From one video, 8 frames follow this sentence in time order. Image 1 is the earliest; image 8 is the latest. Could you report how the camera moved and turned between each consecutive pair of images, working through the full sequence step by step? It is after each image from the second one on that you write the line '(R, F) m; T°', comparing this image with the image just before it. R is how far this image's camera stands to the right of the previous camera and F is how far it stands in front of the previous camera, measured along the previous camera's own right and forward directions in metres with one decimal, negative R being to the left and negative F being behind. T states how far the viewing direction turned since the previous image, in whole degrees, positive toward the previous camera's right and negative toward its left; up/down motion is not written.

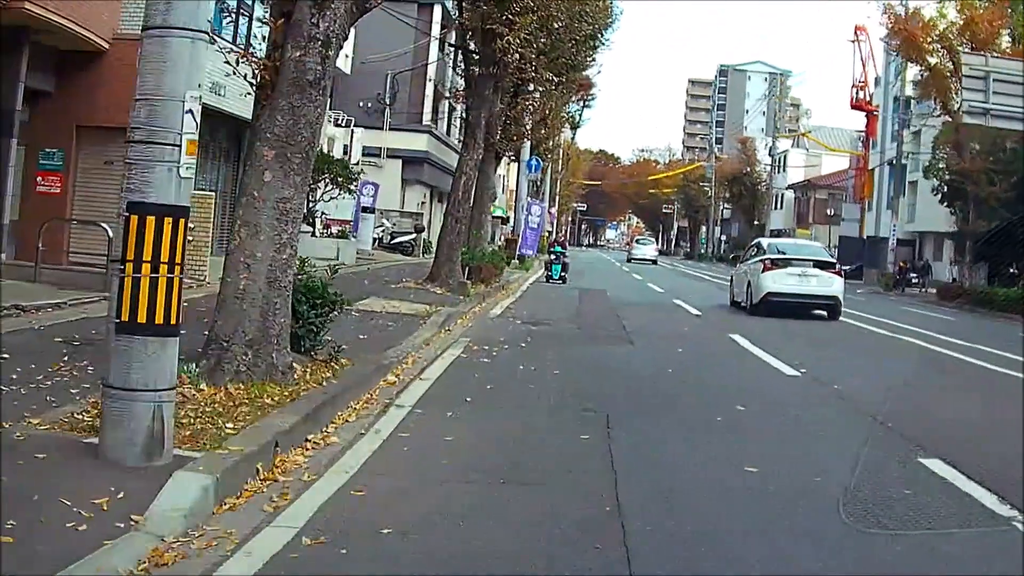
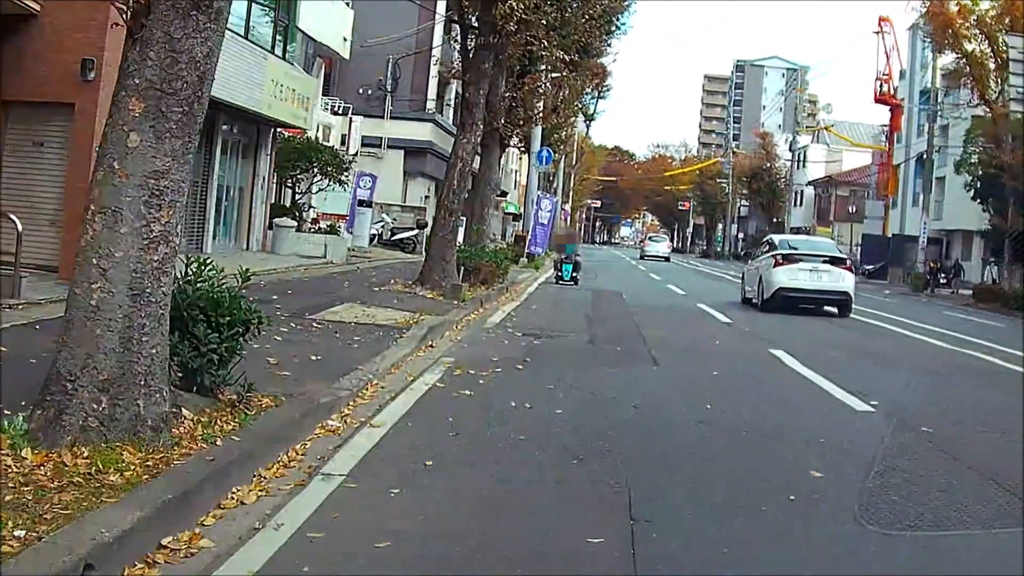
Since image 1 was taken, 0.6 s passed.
(+0.2, +2.7) m; -1°
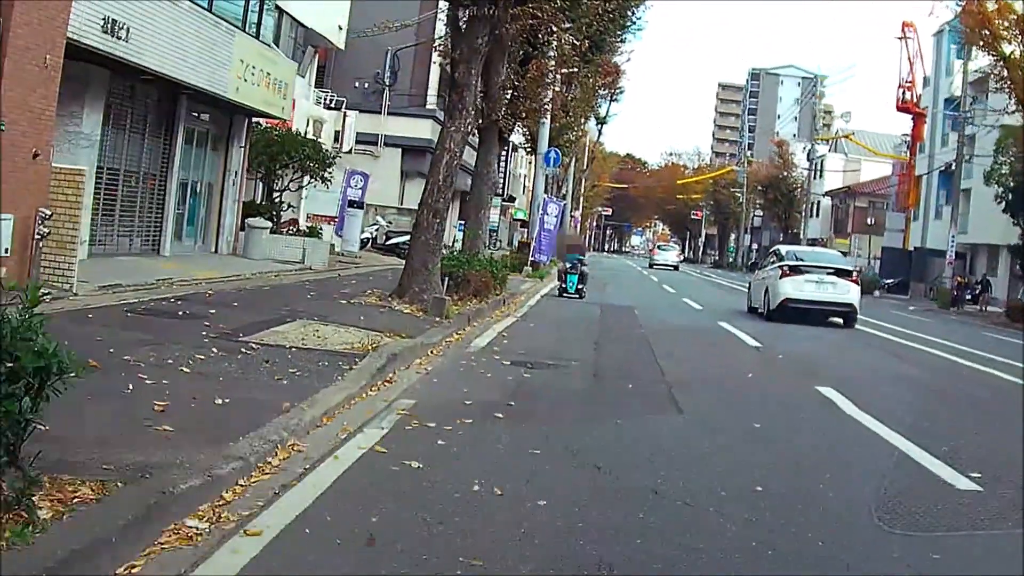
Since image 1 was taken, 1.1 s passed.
(+0.2, +2.6) m; -1°
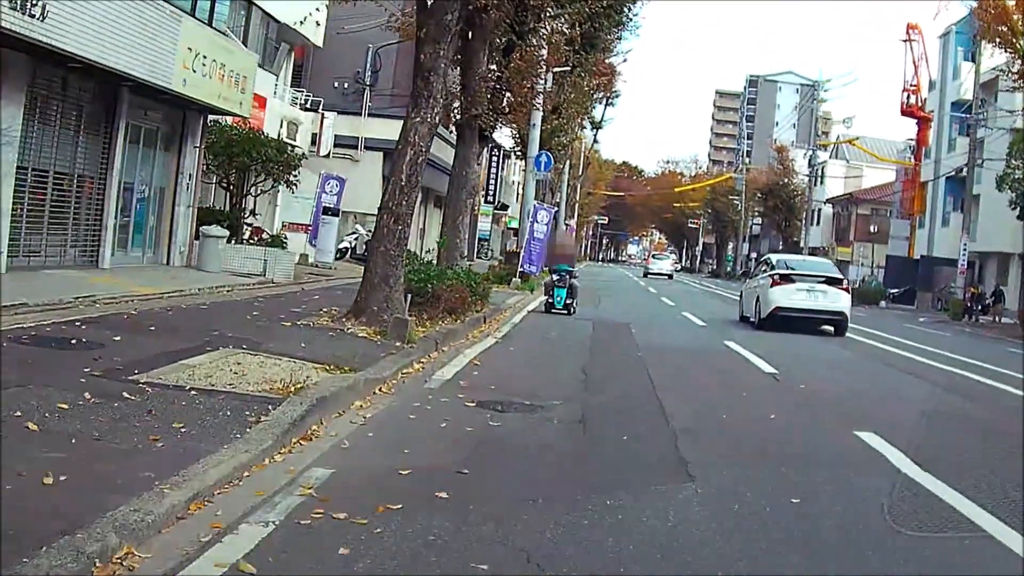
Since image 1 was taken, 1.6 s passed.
(+0.3, +2.1) m; 0°
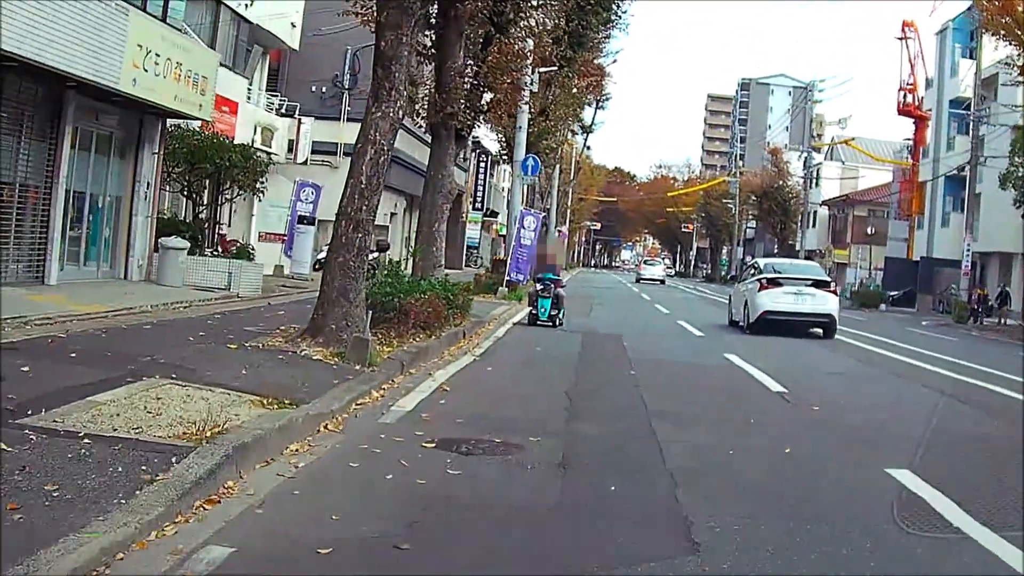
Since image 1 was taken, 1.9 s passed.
(+0.2, +1.4) m; 0°
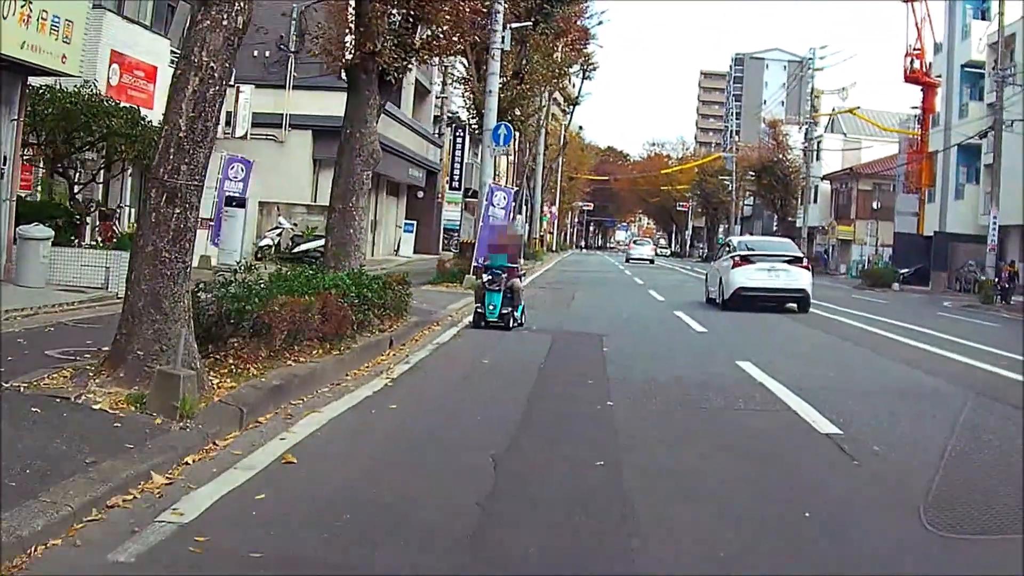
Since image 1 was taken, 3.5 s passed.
(+0.6, +3.8) m; 0°
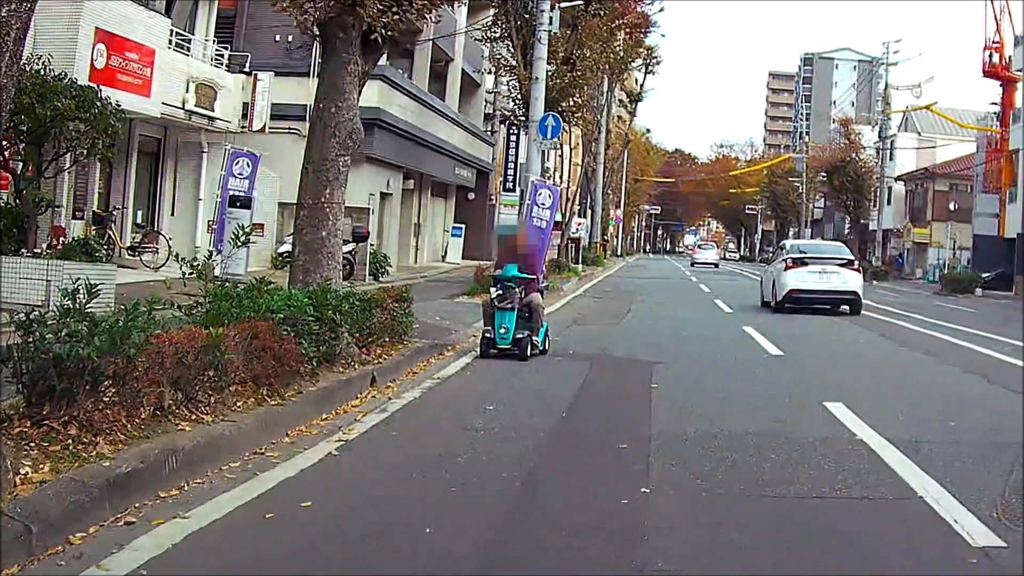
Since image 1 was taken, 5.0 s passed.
(+0.4, +2.7) m; -4°
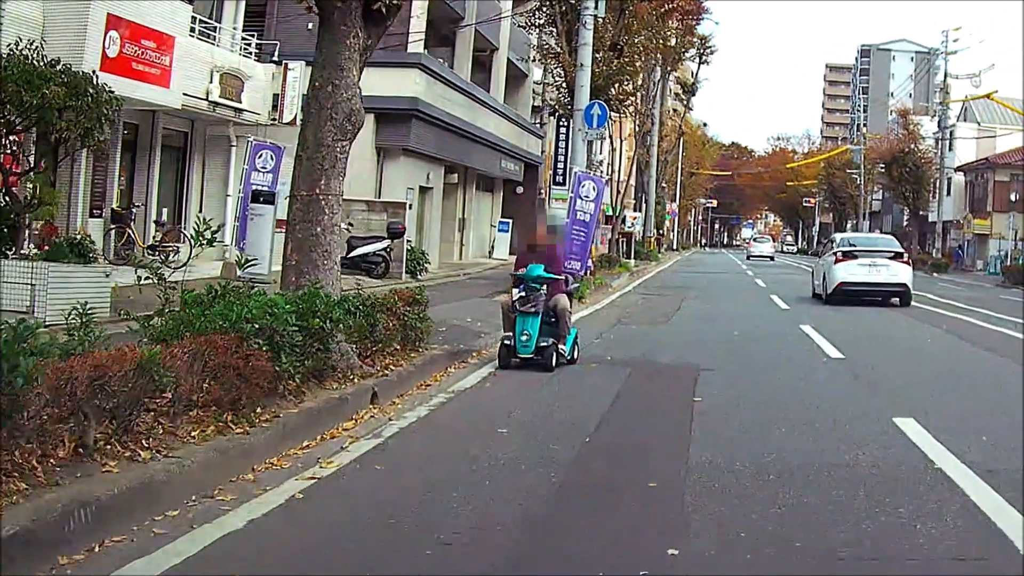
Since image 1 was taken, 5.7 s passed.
(+0.3, +1.1) m; -3°
